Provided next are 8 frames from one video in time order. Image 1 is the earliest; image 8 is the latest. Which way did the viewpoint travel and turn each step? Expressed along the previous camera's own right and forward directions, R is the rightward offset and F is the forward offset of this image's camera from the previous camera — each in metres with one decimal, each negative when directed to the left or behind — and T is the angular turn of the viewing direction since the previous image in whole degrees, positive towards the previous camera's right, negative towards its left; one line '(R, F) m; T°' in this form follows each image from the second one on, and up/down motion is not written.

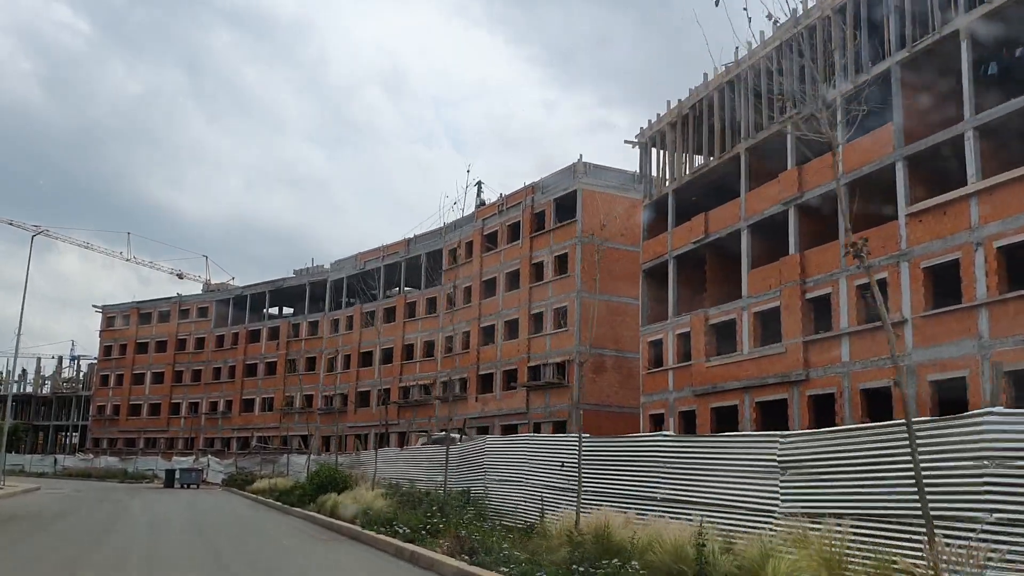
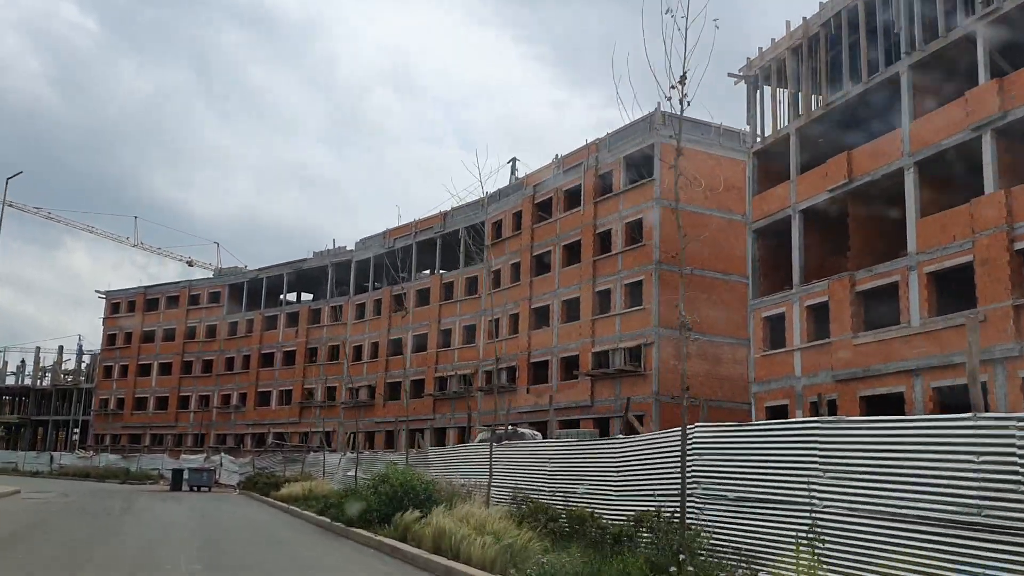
(-2.3, +6.6) m; -1°
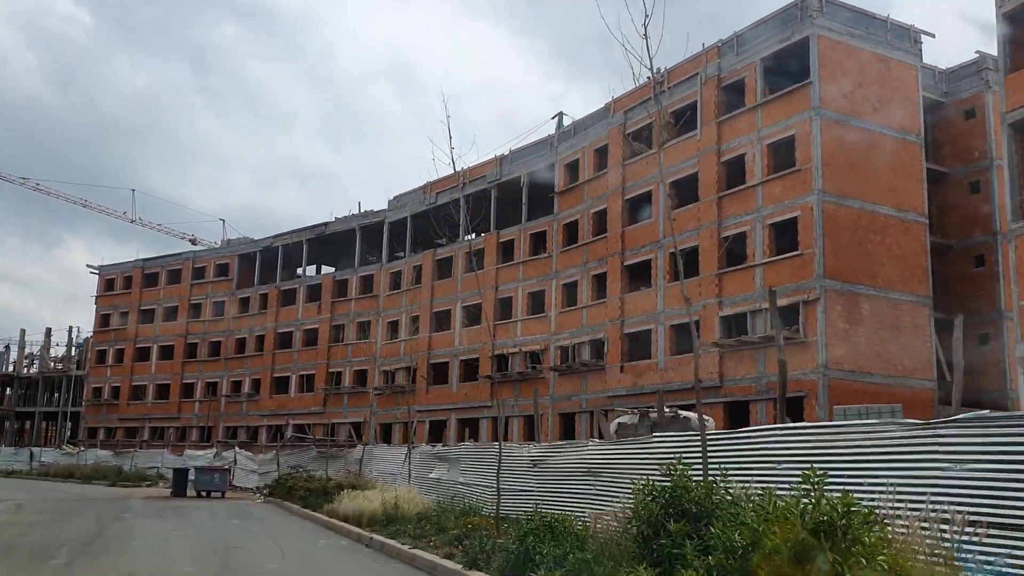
(-3.2, +9.2) m; 0°
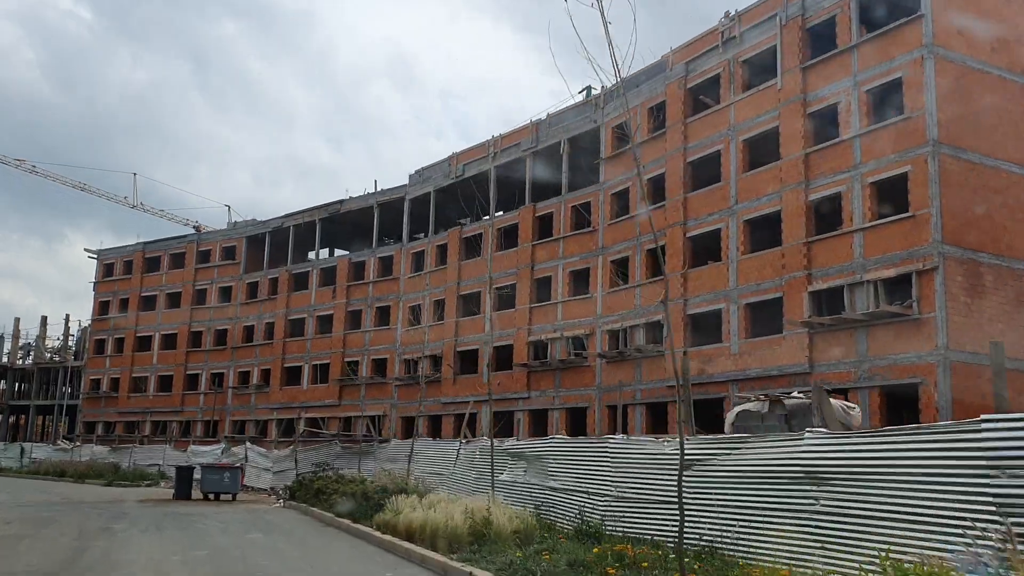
(-1.5, +4.1) m; 0°
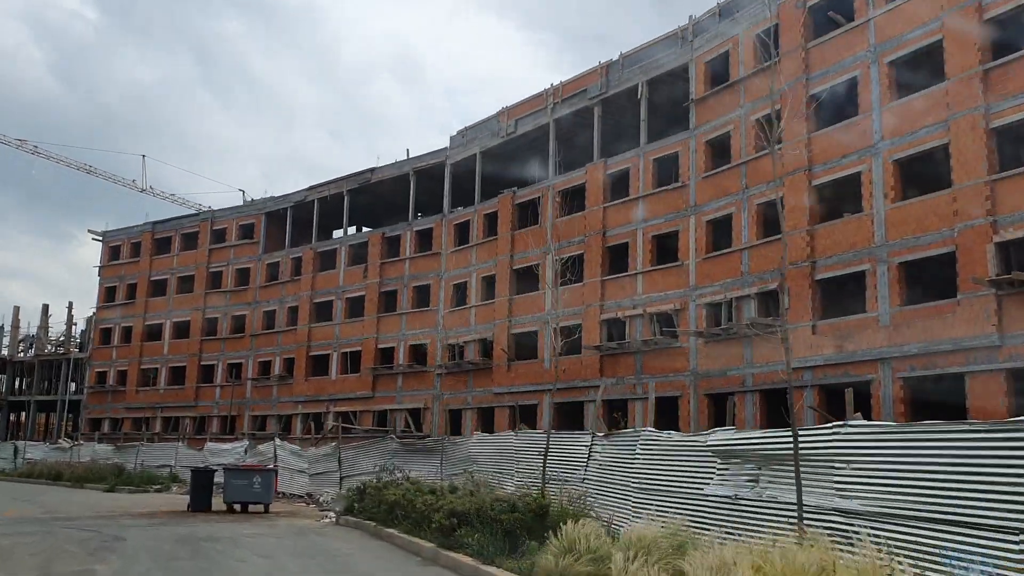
(-2.0, +5.6) m; -1°
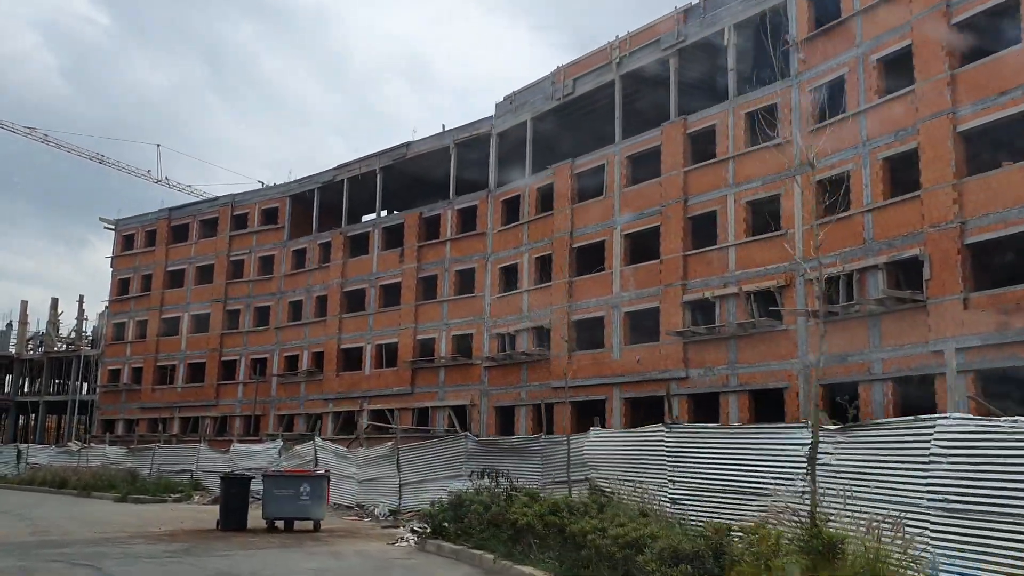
(-1.6, +4.2) m; -1°
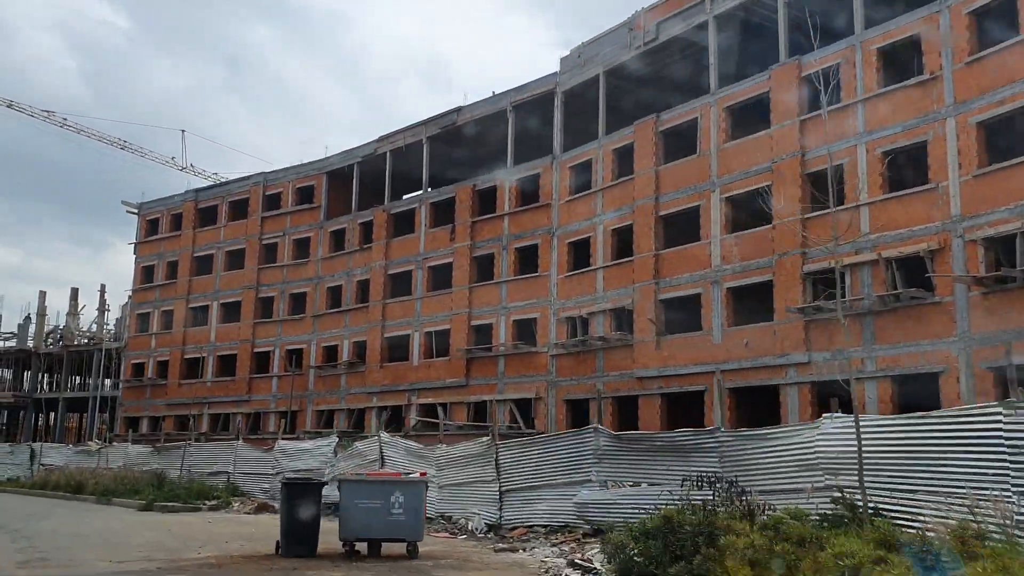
(-1.7, +4.1) m; -1°
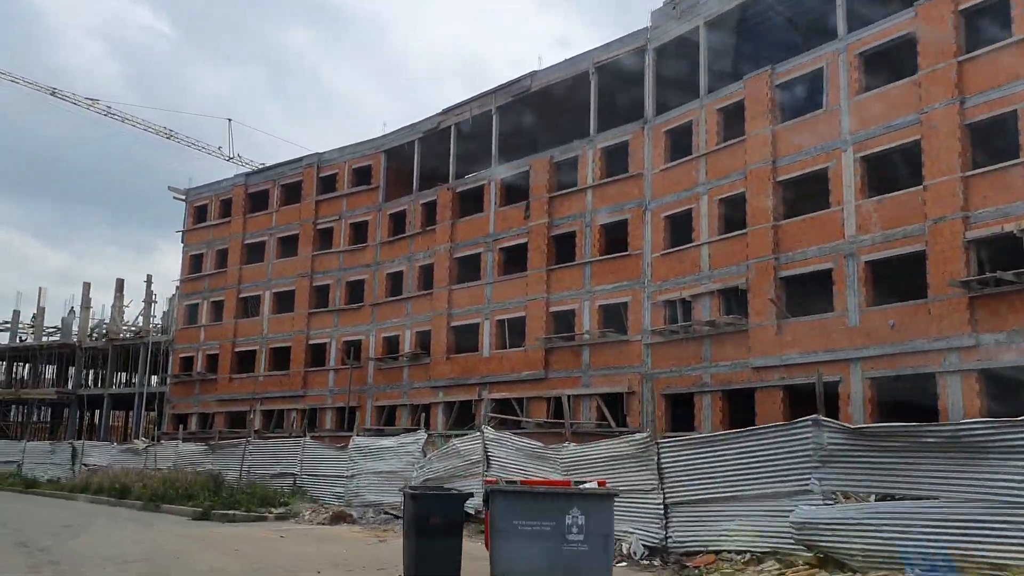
(-1.5, +3.4) m; -2°
